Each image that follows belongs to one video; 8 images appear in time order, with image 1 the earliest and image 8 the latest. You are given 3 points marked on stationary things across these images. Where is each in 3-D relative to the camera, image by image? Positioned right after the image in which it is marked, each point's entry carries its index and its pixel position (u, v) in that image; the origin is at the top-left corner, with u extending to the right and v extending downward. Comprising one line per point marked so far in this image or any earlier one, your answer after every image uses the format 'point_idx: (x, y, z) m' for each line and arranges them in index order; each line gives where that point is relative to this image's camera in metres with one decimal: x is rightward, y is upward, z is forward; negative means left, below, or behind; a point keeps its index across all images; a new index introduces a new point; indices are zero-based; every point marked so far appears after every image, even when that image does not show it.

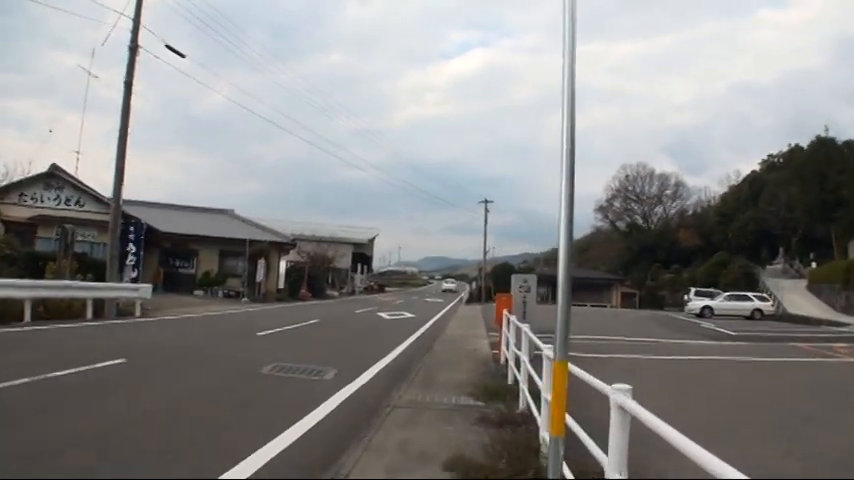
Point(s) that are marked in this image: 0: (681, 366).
0: (+4.9, -2.4, +14.0) m
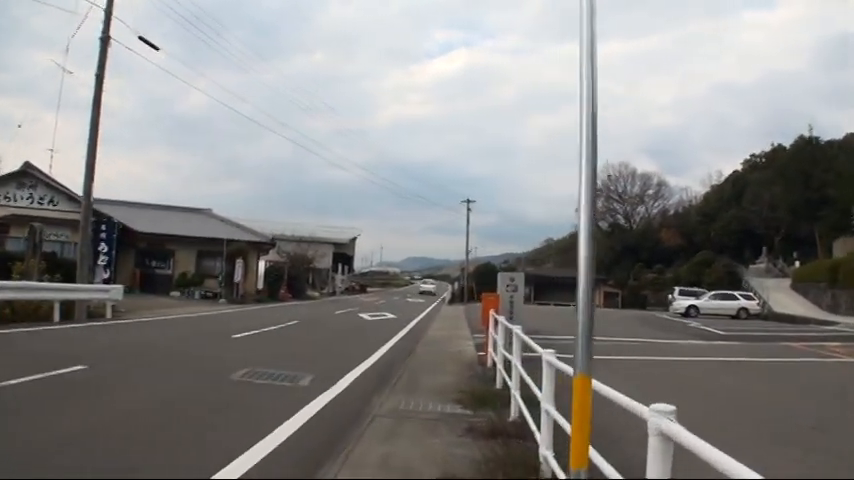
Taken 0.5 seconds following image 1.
0: (+4.6, -2.4, +13.6) m
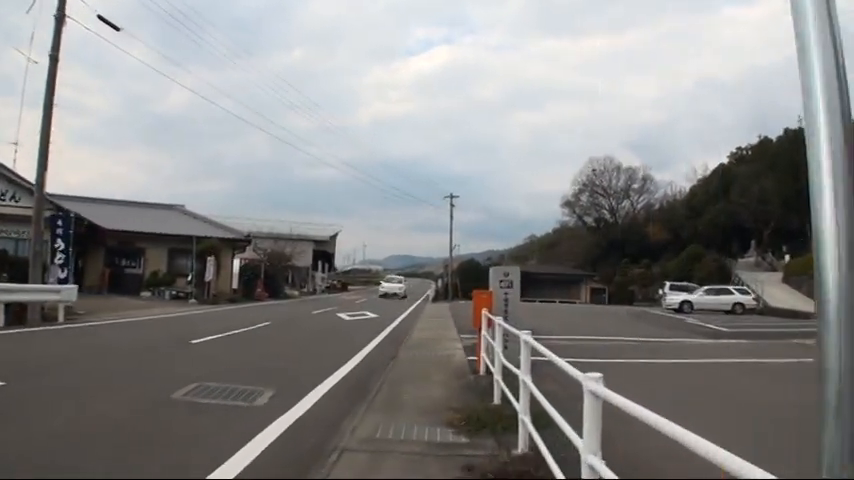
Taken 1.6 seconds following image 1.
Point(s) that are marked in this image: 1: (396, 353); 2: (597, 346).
0: (+4.3, -2.2, +12.5) m
1: (-0.5, -1.7, +10.6) m
2: (+3.3, -2.1, +14.4) m
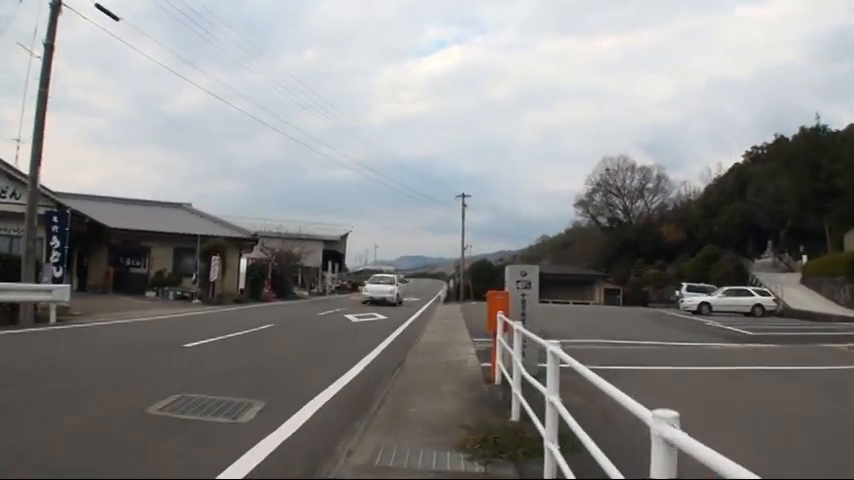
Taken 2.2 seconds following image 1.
0: (+4.4, -2.1, +11.7) m
1: (-0.3, -1.6, +9.9) m
2: (+3.5, -2.1, +13.6) m
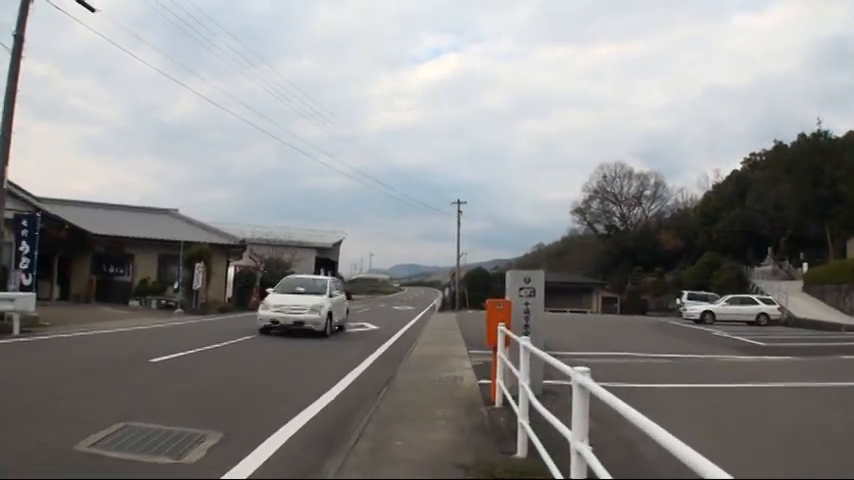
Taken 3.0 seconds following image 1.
0: (+4.3, -2.2, +10.8) m
1: (-0.4, -1.7, +9.0) m
2: (+3.4, -2.2, +12.7) m
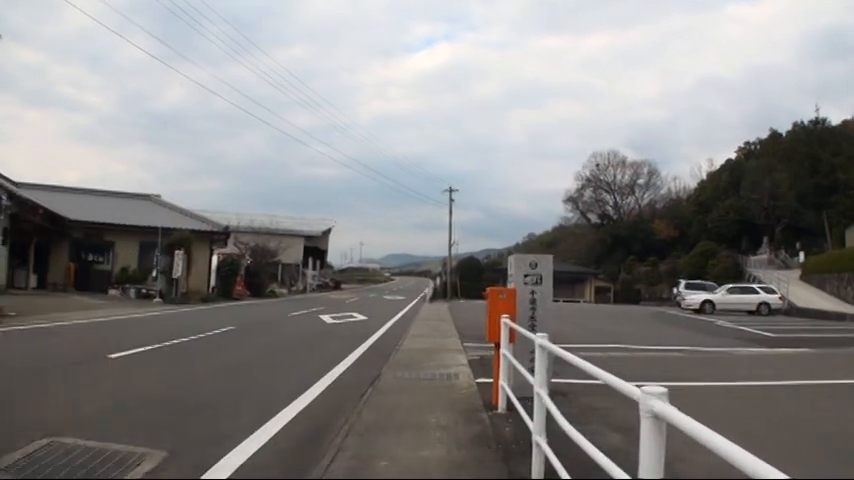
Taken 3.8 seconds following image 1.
0: (+4.2, -2.0, +9.9) m
1: (-0.5, -1.5, +8.1) m
2: (+3.3, -1.9, +11.8) m
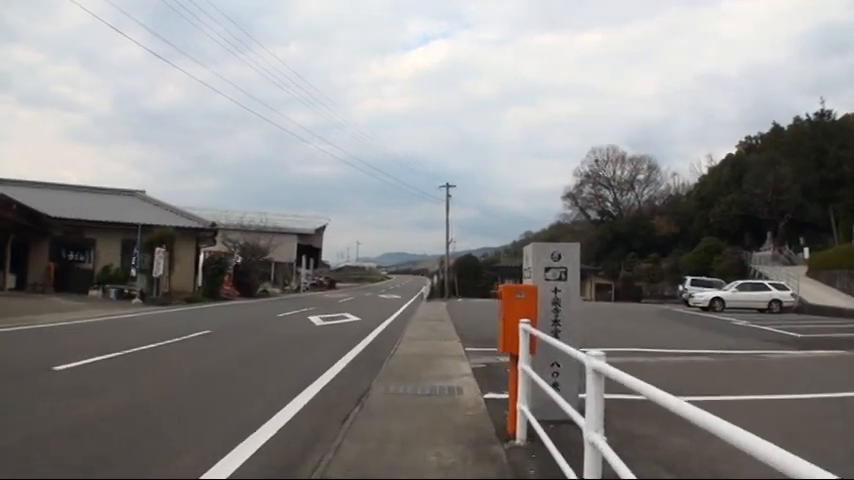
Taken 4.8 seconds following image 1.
0: (+4.2, -1.9, +8.8) m
1: (-0.5, -1.4, +6.9) m
2: (+3.2, -1.8, +10.7) m
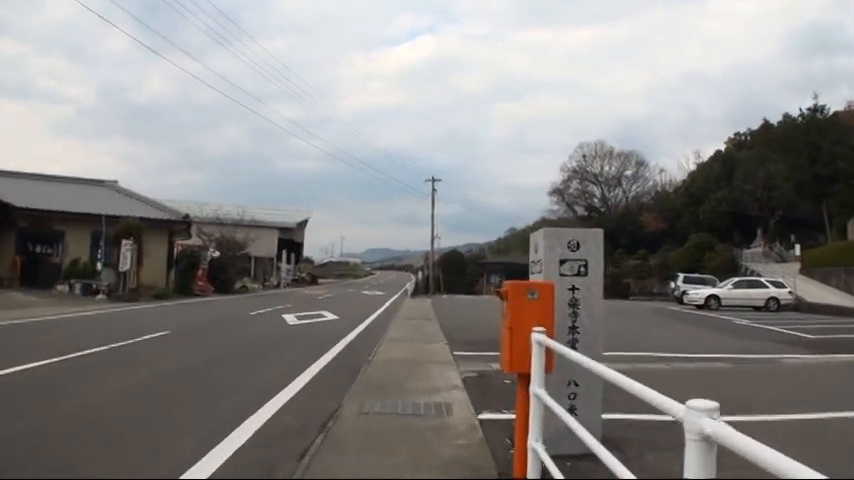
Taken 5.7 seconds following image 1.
0: (+4.0, -1.8, +7.8) m
1: (-0.7, -1.3, +5.8) m
2: (+3.0, -1.7, +9.7) m
